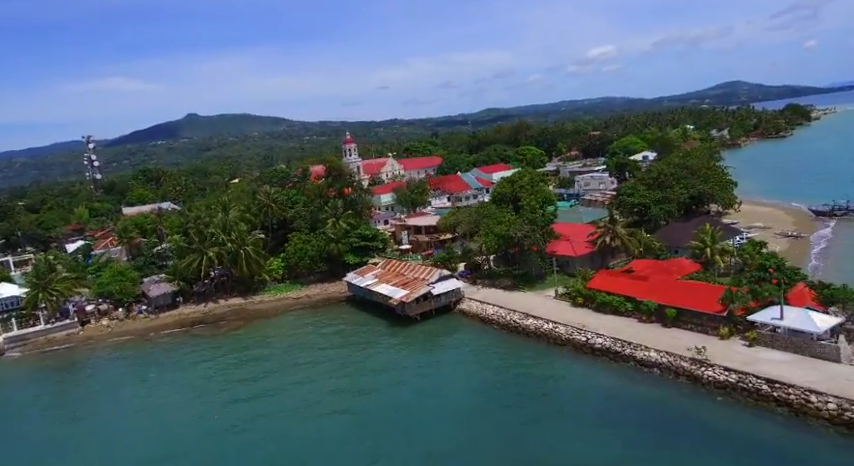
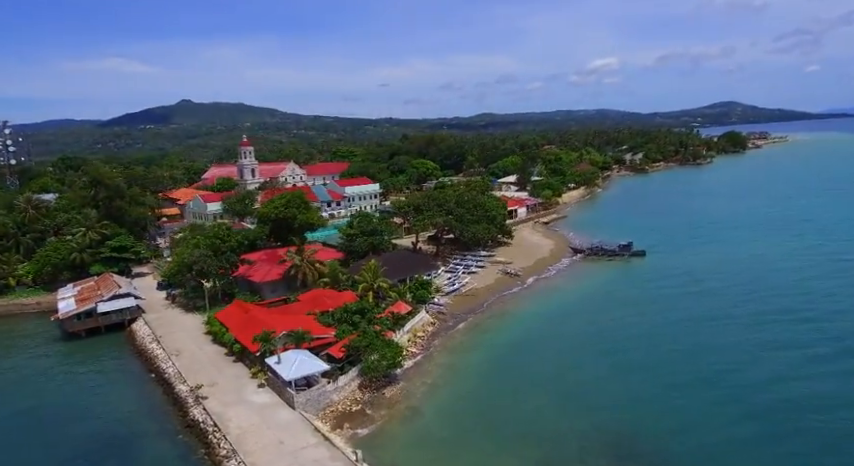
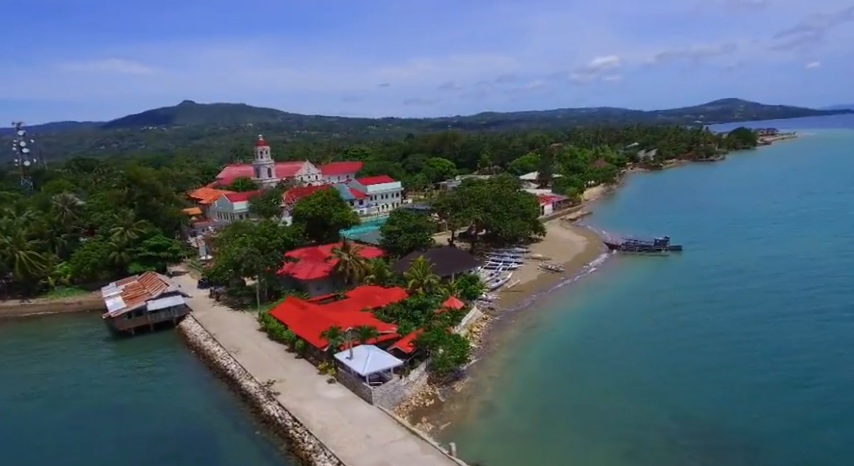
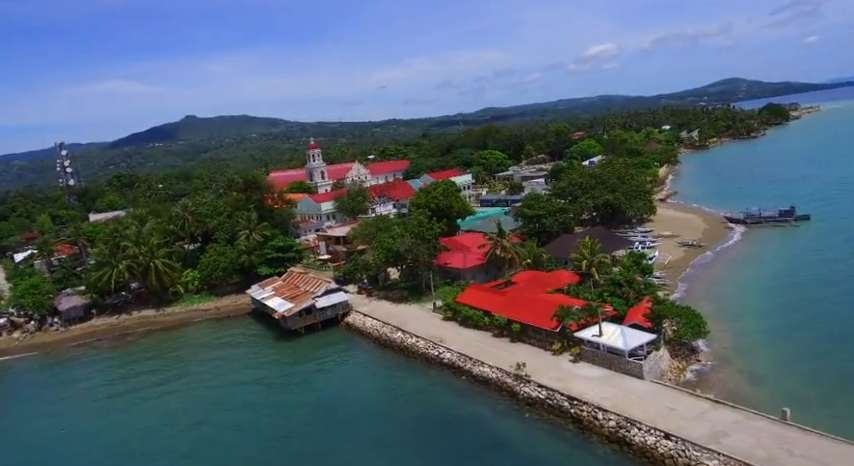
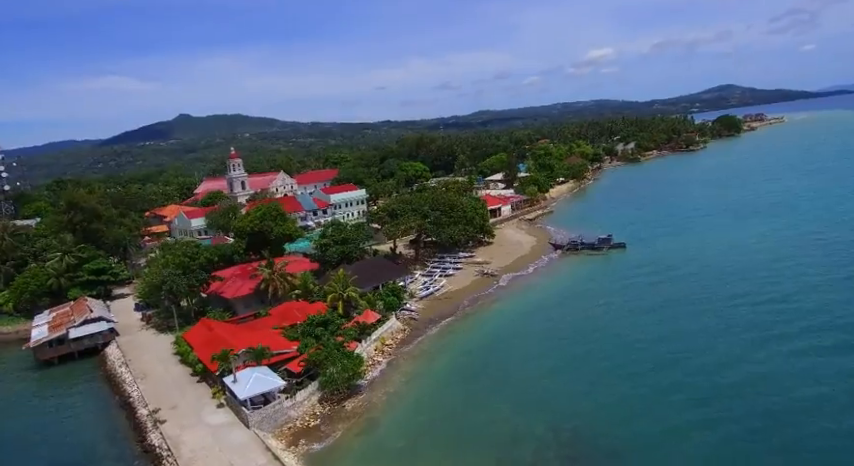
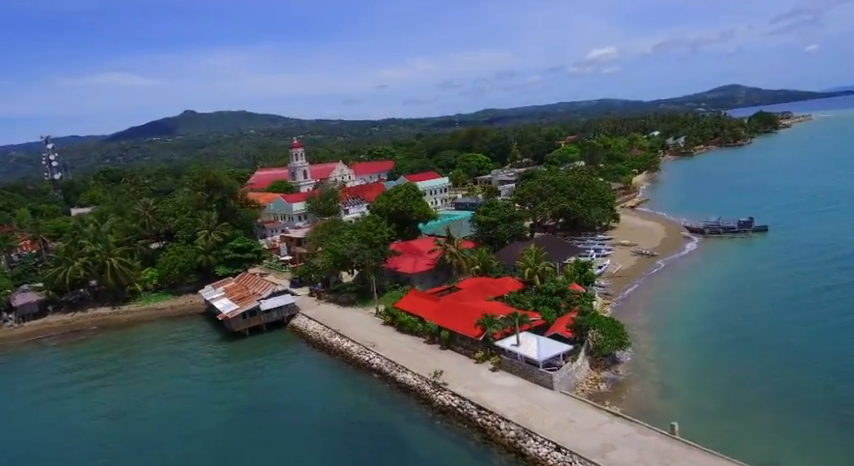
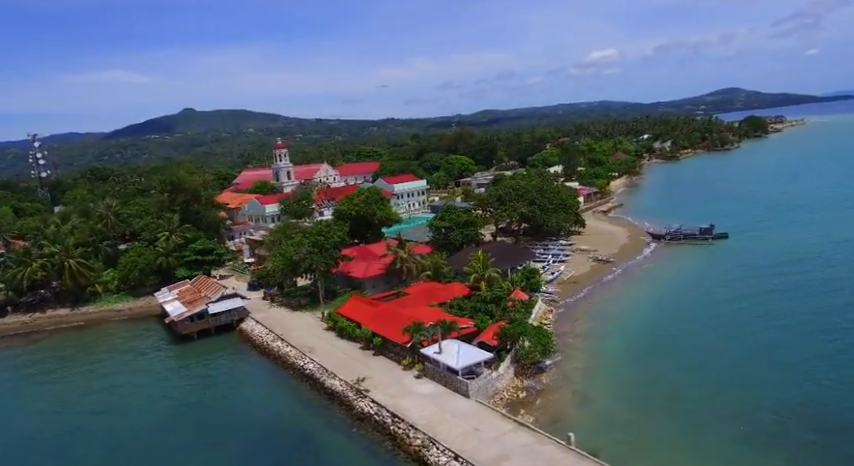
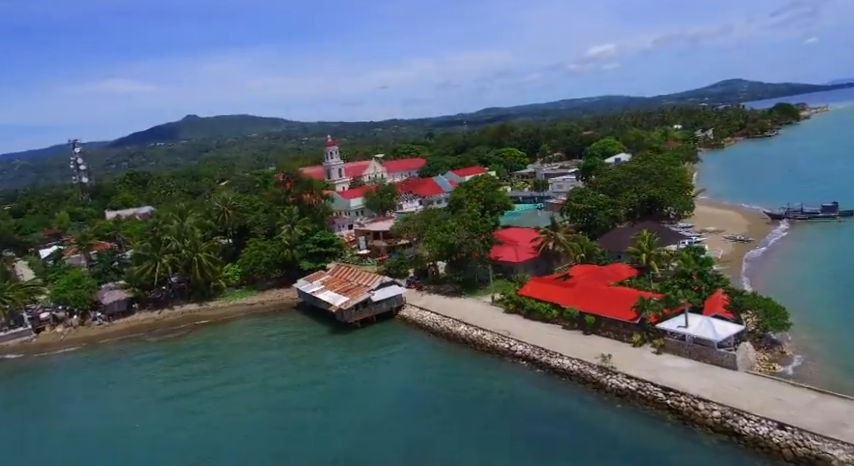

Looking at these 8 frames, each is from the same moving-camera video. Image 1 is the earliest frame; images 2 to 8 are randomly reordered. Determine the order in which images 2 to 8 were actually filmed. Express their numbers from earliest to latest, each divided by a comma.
8, 4, 6, 7, 3, 2, 5
